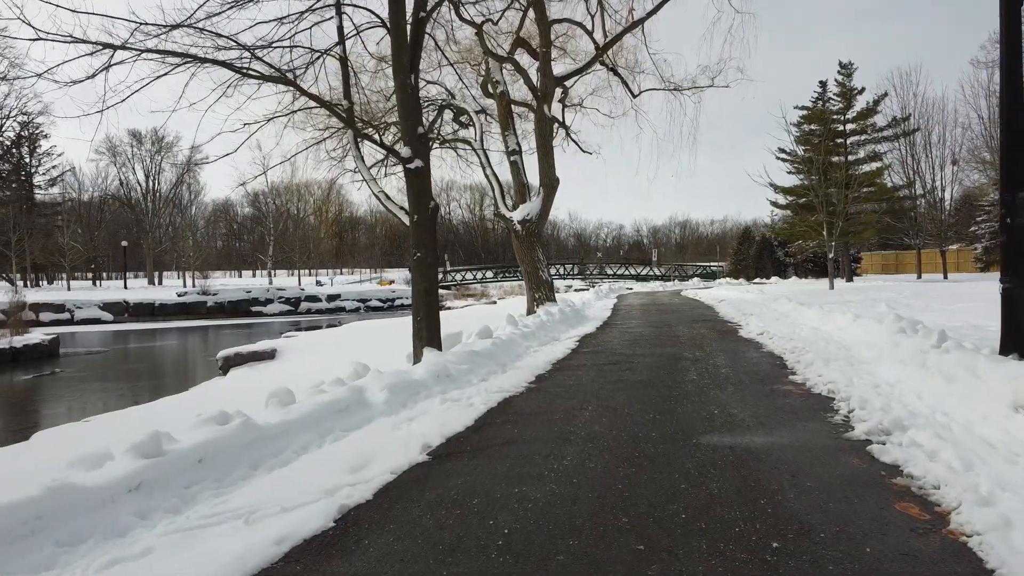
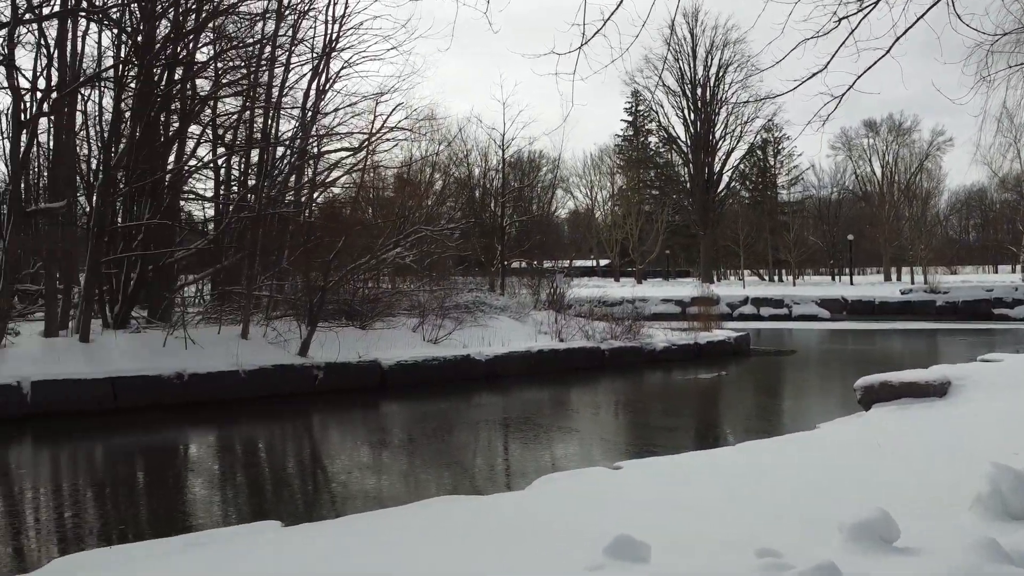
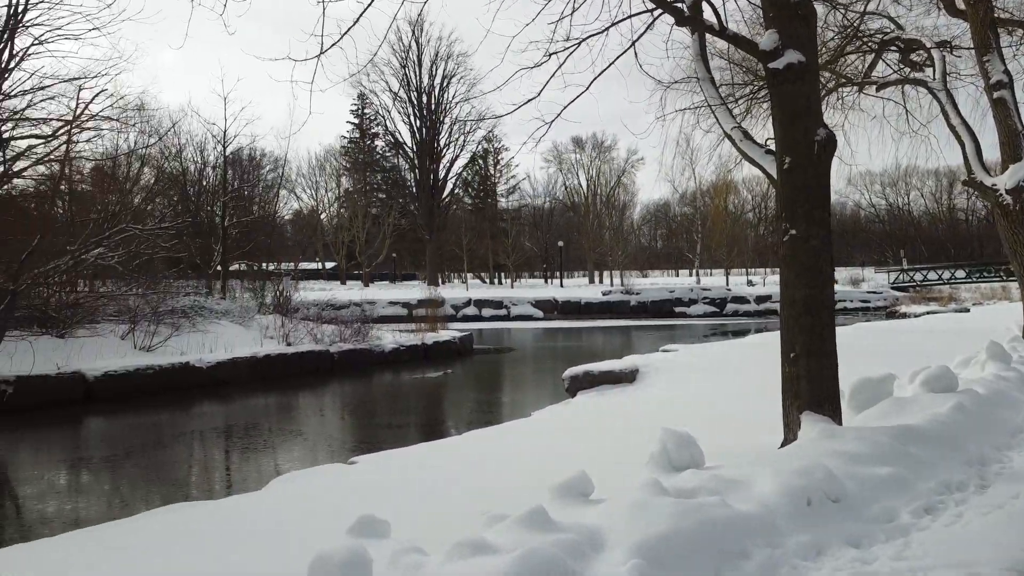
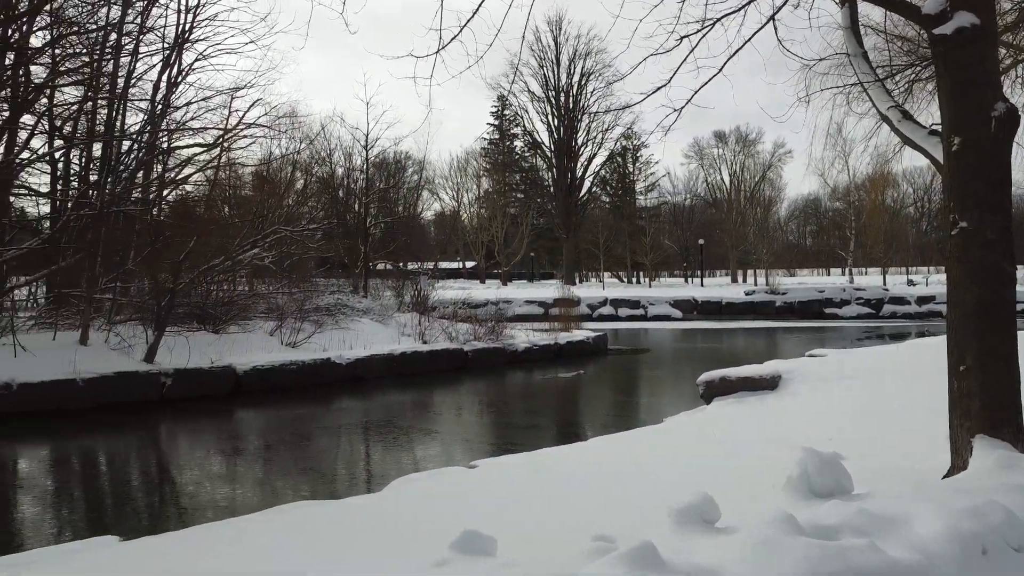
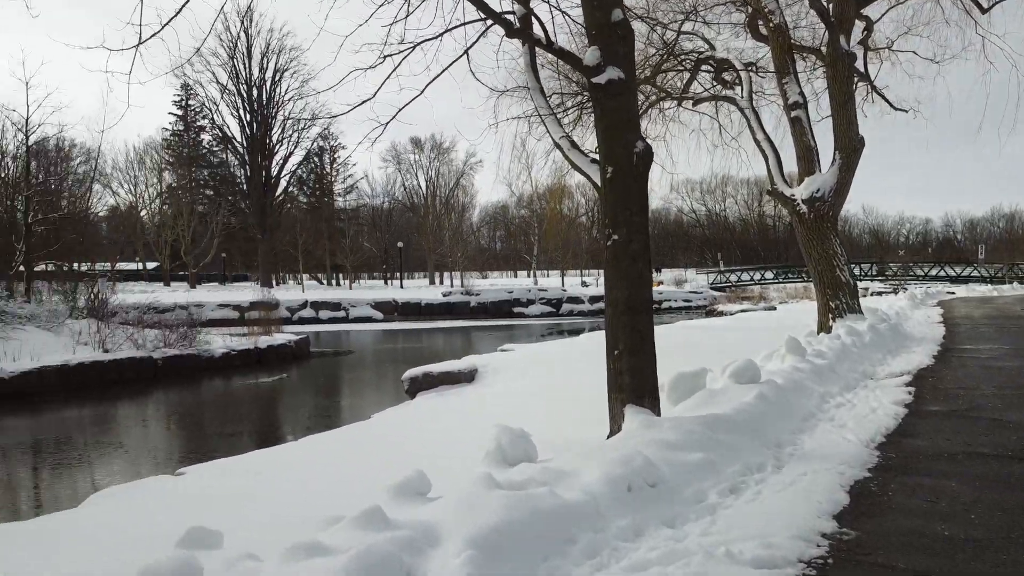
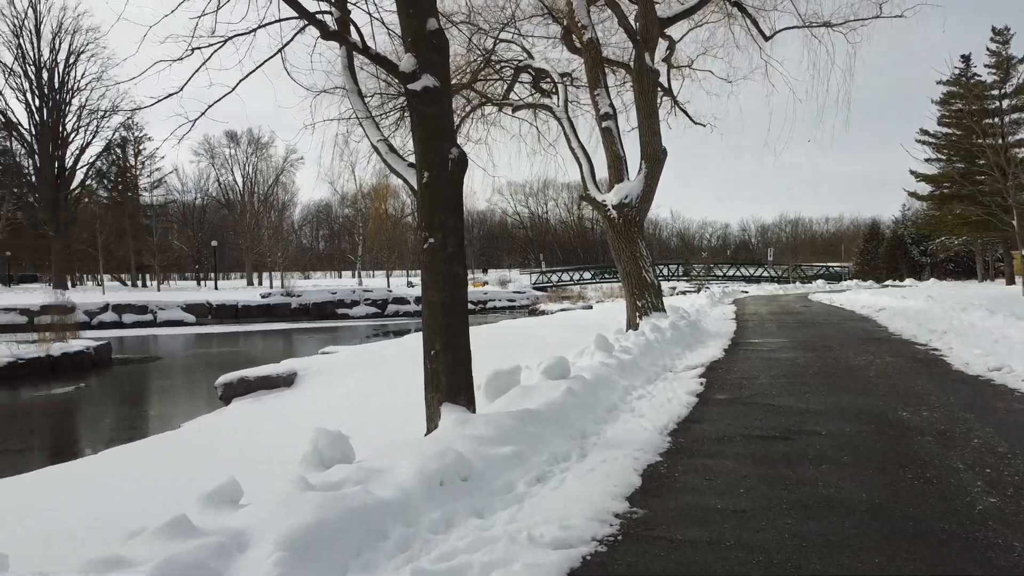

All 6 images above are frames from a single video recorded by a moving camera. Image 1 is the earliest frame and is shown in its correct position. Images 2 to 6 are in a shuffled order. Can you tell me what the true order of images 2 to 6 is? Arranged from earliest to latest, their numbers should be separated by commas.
6, 5, 3, 4, 2
